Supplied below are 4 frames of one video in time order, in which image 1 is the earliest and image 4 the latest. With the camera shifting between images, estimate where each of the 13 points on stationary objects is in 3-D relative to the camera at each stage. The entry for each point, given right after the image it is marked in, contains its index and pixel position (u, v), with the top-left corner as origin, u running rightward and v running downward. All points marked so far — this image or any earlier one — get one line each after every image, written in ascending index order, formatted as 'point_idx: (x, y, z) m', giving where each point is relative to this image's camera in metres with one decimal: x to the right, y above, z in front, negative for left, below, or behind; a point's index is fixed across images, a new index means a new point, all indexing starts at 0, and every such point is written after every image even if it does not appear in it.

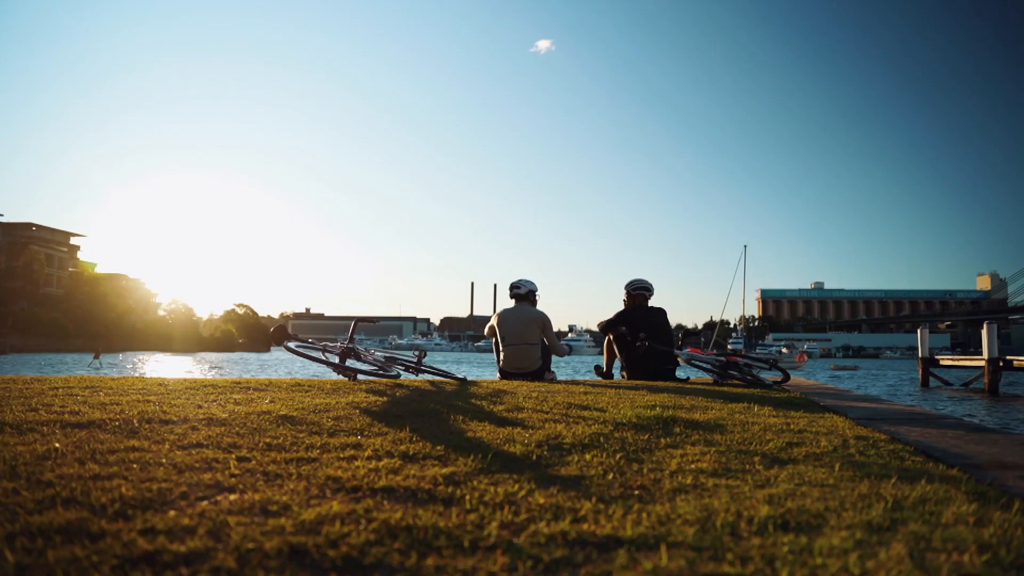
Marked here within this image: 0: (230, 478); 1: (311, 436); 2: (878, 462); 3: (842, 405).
0: (-1.2, -0.8, +3.1) m
1: (-1.3, -1.0, +4.6) m
2: (+1.9, -0.9, +3.7) m
3: (+4.0, -1.4, +8.7) m
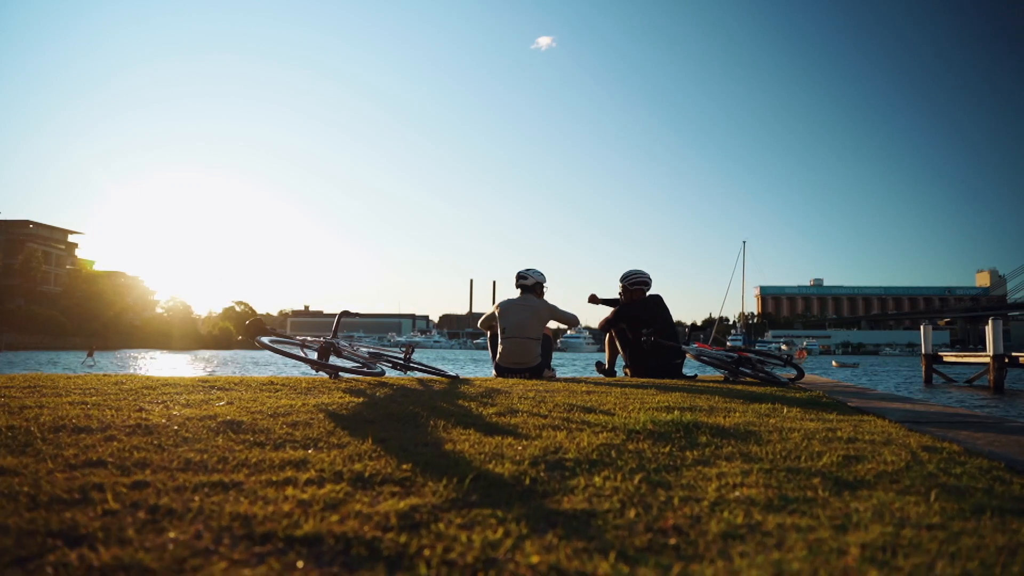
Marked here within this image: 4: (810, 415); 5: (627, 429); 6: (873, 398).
0: (-1.3, -0.7, +2.2) m
1: (-1.4, -0.9, +3.7) m
2: (+1.9, -0.8, +2.8) m
3: (+4.0, -1.3, +7.8) m
4: (+2.5, -1.1, +5.9) m
5: (+0.7, -0.9, +4.4) m
6: (+4.9, -1.5, +9.6) m
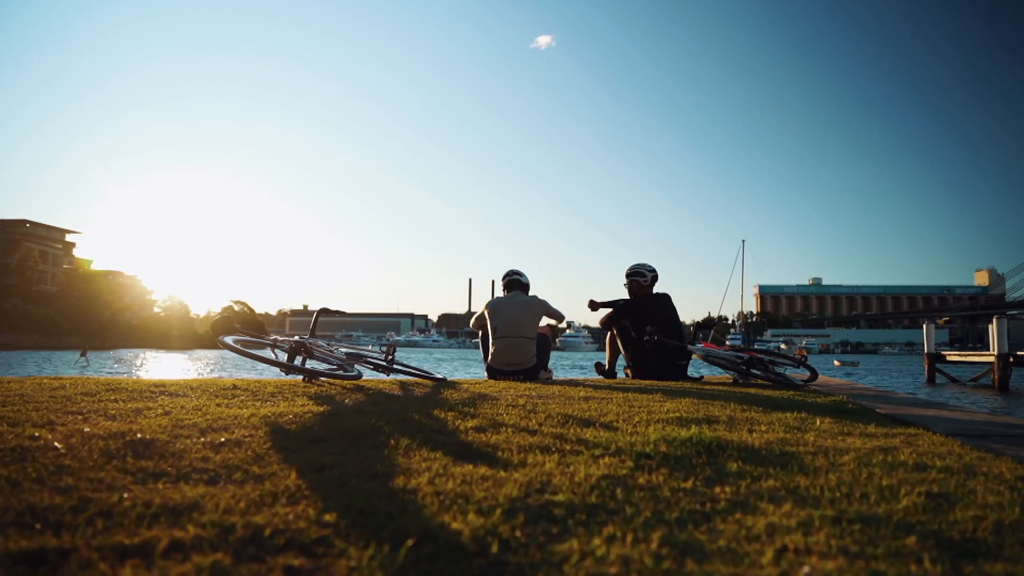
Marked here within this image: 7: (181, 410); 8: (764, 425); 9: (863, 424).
0: (-1.4, -0.6, +1.3) m
1: (-1.5, -0.8, +2.8) m
2: (+1.8, -0.7, +1.9) m
3: (+3.9, -1.2, +6.9) m
4: (+2.4, -1.0, +4.9) m
5: (+0.6, -0.8, +3.5) m
6: (+4.7, -1.4, +8.7) m
7: (-2.7, -1.0, +5.7) m
8: (+1.8, -1.0, +5.0) m
9: (+2.7, -1.1, +5.4) m
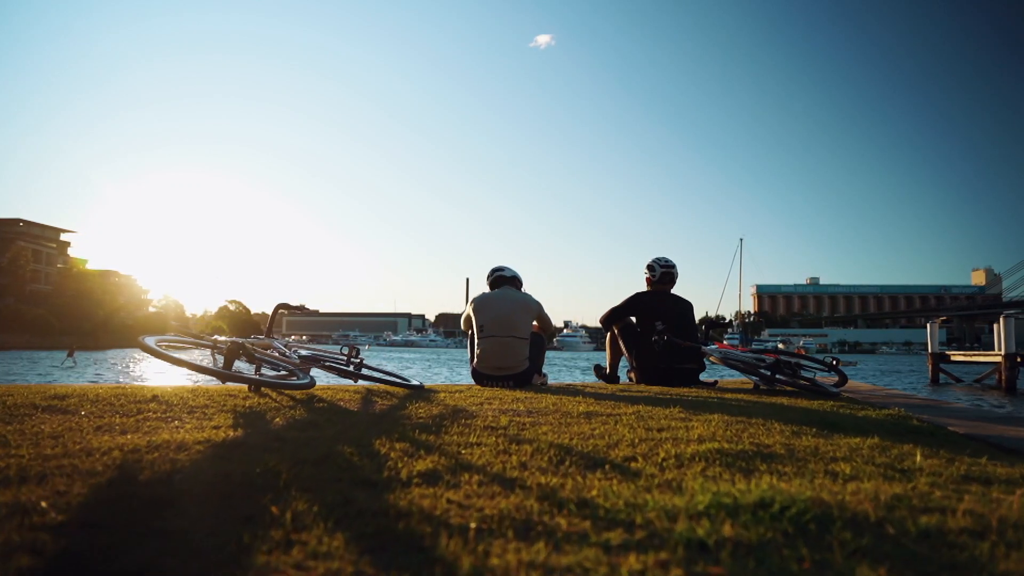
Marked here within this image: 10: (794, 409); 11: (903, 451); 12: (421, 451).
0: (-1.5, -0.5, -0.3) m
1: (-1.6, -0.7, +1.3) m
2: (+1.6, -0.6, +0.4) m
3: (+3.7, -1.1, +5.4) m
4: (+2.2, -0.9, +3.4) m
5: (+0.5, -0.7, +2.0) m
6: (+4.6, -1.3, +7.1) m
7: (-2.8, -0.9, +4.2) m
8: (+1.7, -0.9, +3.5) m
9: (+2.6, -0.9, +3.9) m
10: (+2.7, -1.2, +6.7) m
11: (+2.3, -0.9, +4.1) m
12: (-0.5, -0.8, +3.6) m
